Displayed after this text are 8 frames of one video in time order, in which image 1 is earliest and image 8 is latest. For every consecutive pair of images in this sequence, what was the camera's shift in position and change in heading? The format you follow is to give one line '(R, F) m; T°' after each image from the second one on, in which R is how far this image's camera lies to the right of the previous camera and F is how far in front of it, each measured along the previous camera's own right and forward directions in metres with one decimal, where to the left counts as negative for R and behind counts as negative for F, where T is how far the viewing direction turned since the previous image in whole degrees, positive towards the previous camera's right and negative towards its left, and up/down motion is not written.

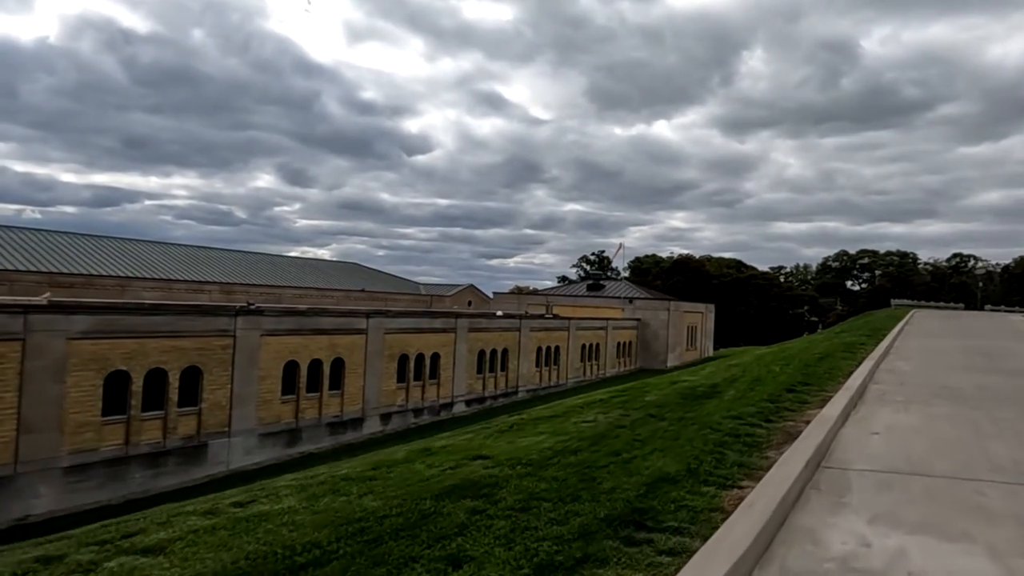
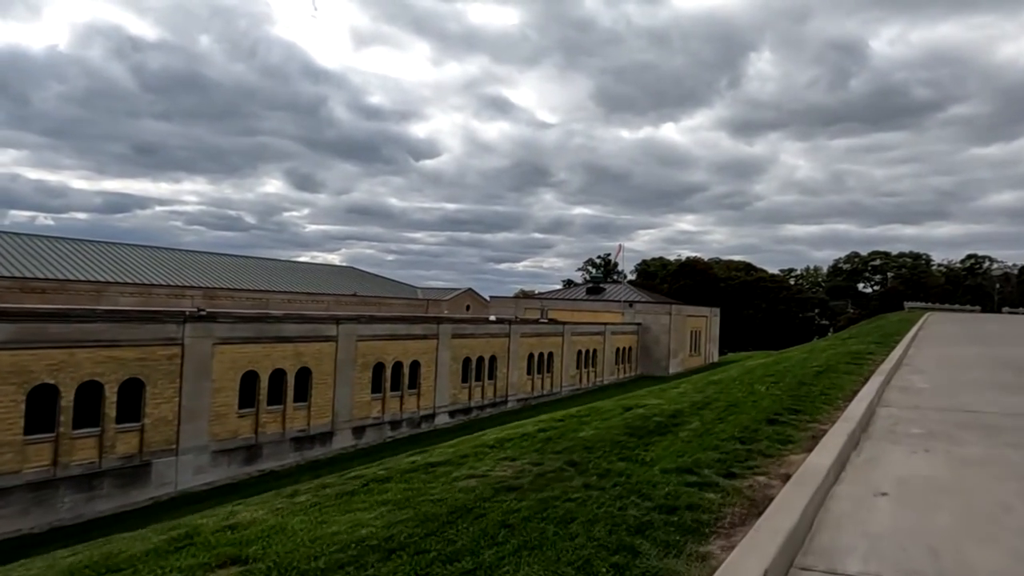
(+1.3, +2.3) m; -1°
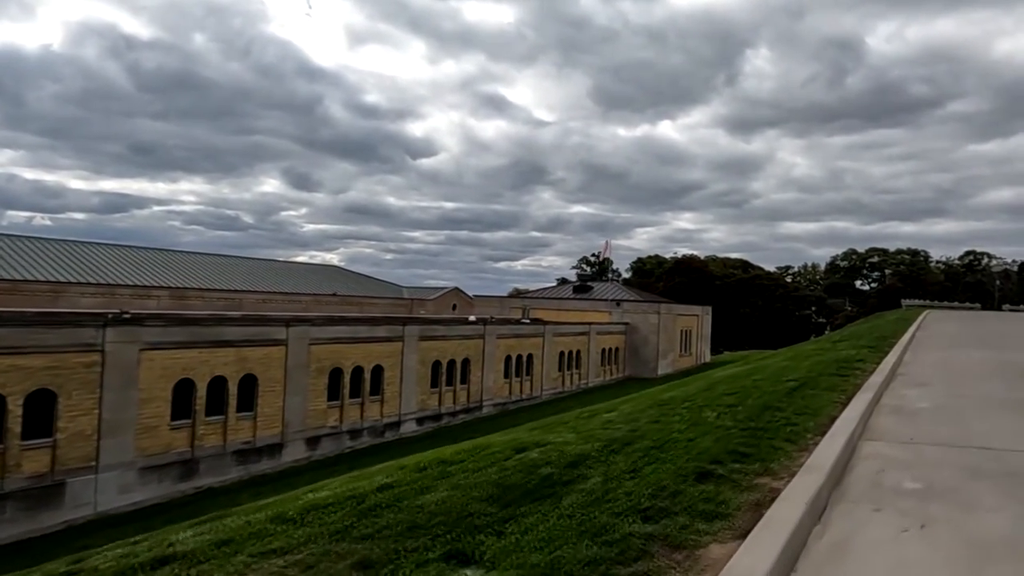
(+1.4, +2.2) m; 0°
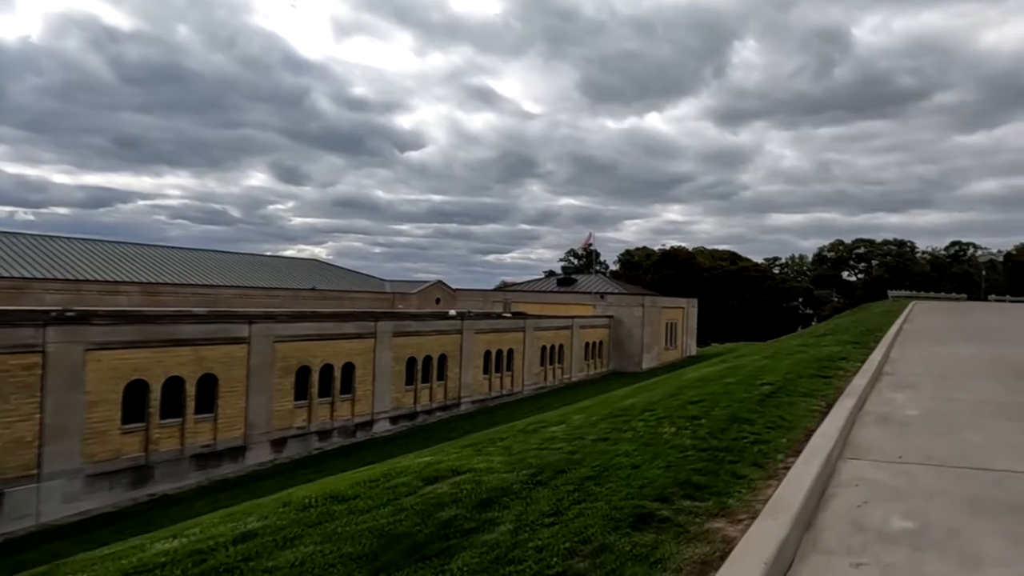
(+0.7, +1.1) m; +1°
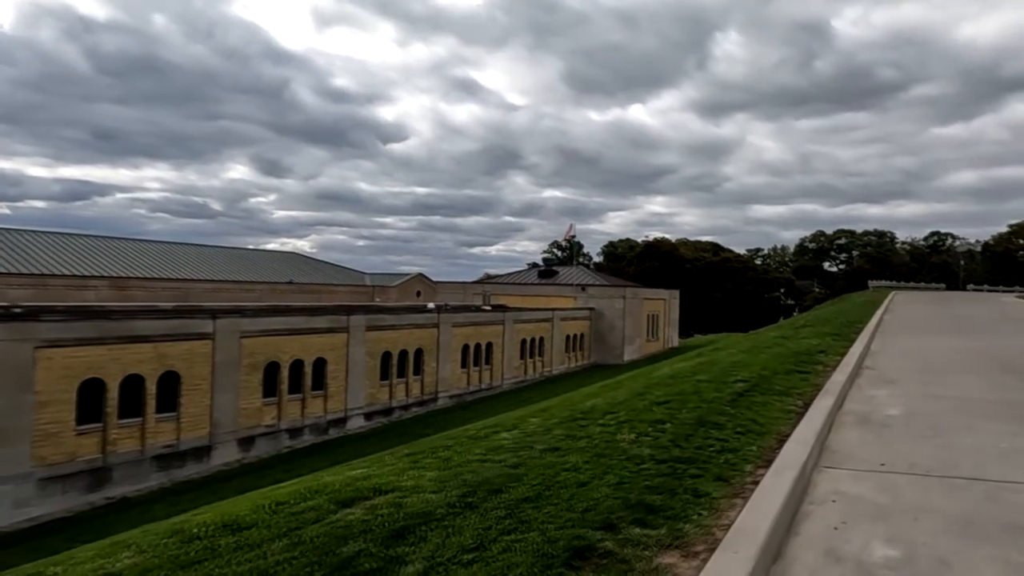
(+0.4, +0.7) m; +1°
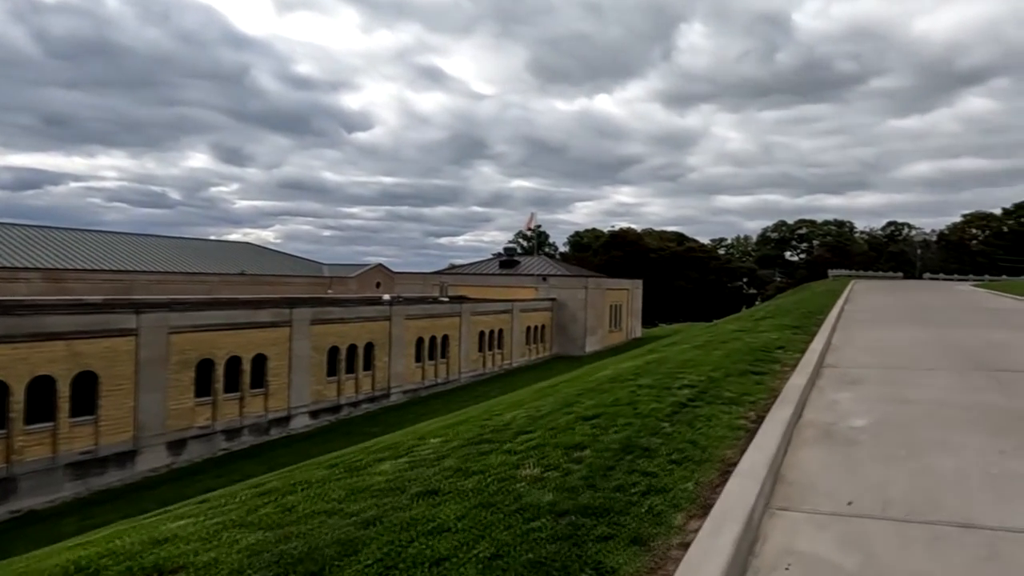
(+0.7, +1.3) m; +3°
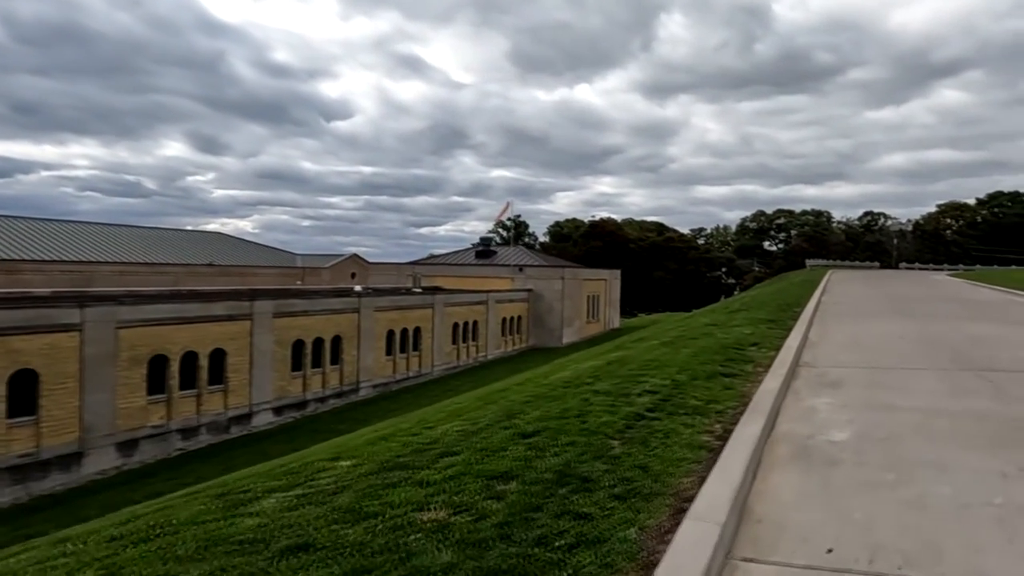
(+0.5, +0.9) m; +2°
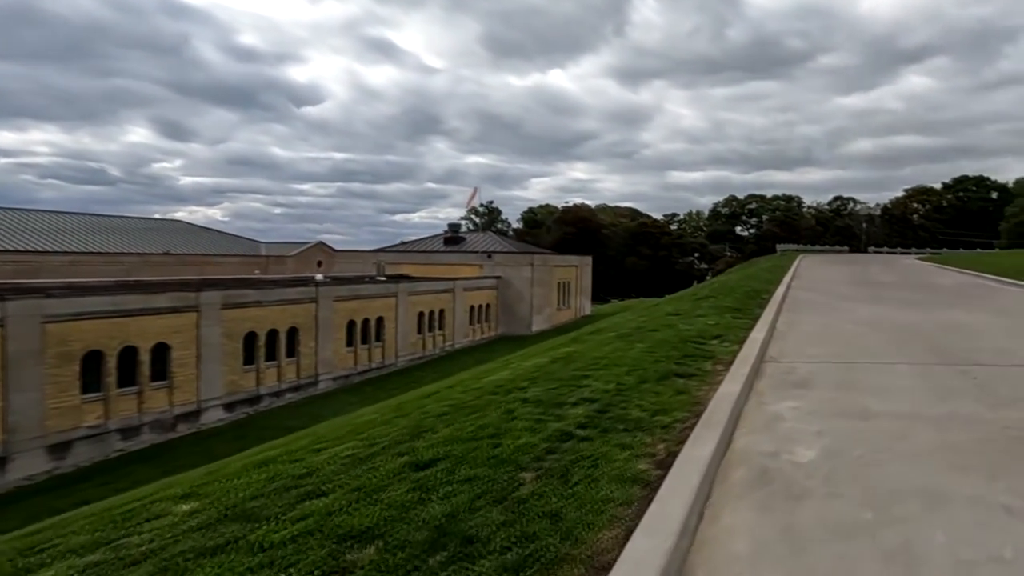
(+0.6, +1.1) m; +2°
